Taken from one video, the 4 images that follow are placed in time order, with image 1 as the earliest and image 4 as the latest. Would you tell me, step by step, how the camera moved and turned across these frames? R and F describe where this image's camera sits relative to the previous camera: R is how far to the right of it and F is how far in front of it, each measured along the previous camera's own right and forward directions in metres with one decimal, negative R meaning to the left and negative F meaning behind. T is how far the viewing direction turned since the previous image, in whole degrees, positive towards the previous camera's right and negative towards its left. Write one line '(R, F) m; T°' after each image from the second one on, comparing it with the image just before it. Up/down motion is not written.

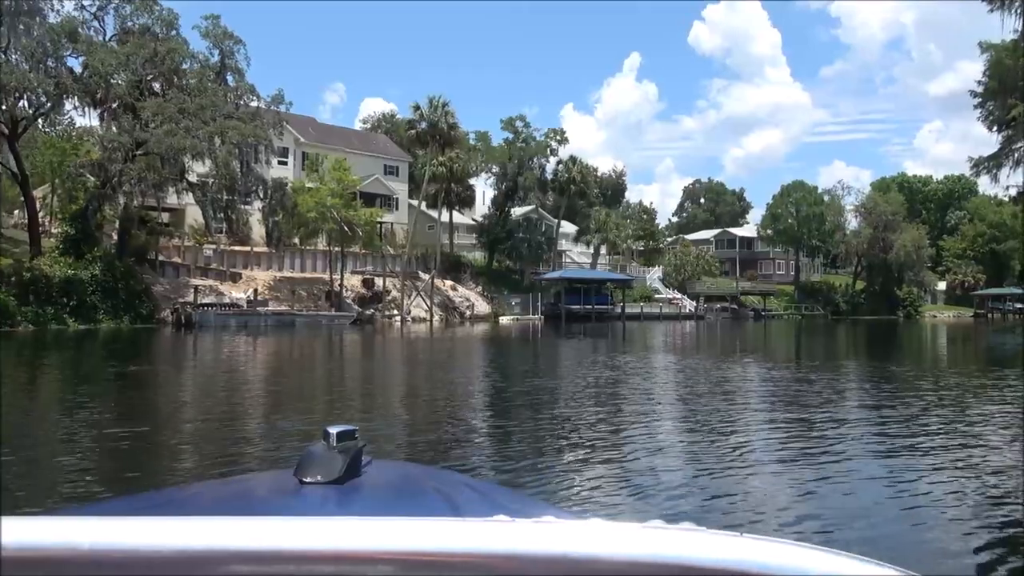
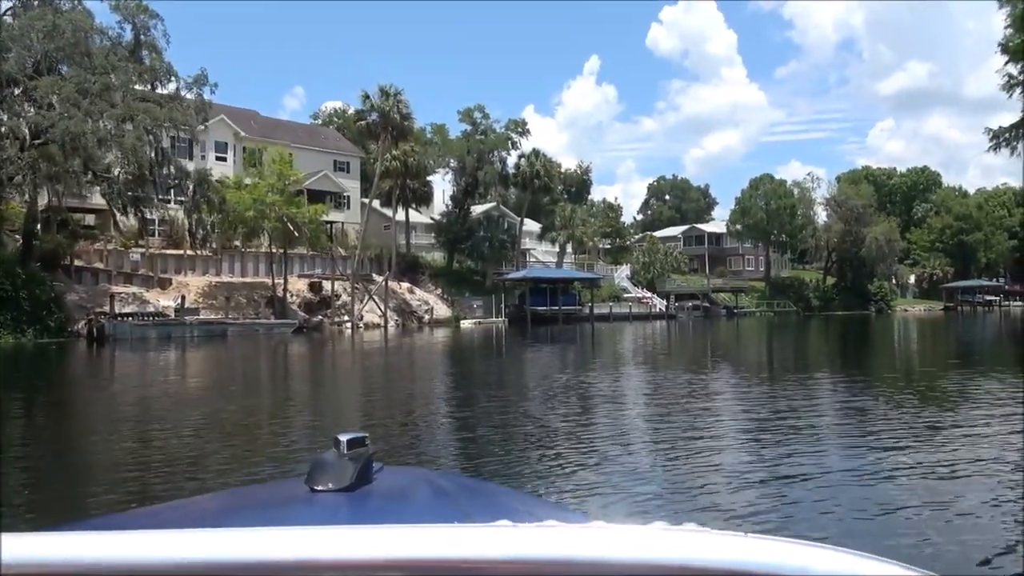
(+0.2, +2.5) m; +2°
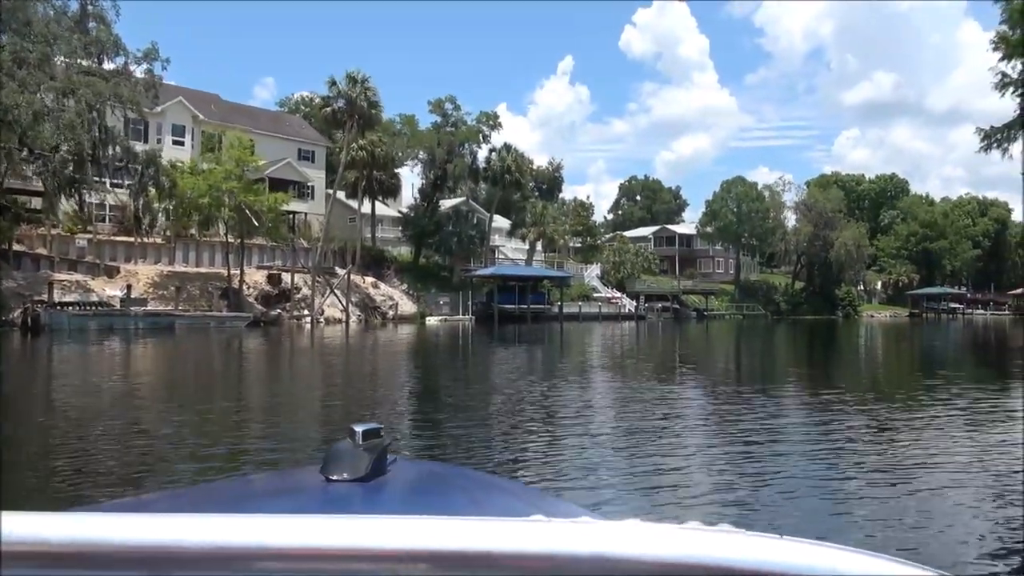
(0.0, +1.1) m; +2°
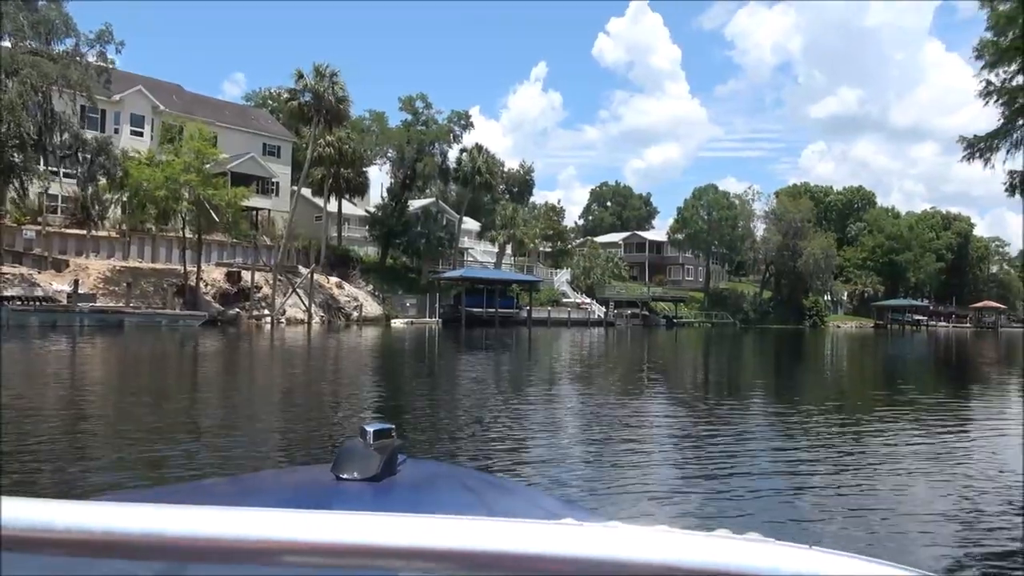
(0.0, +0.8) m; +2°
